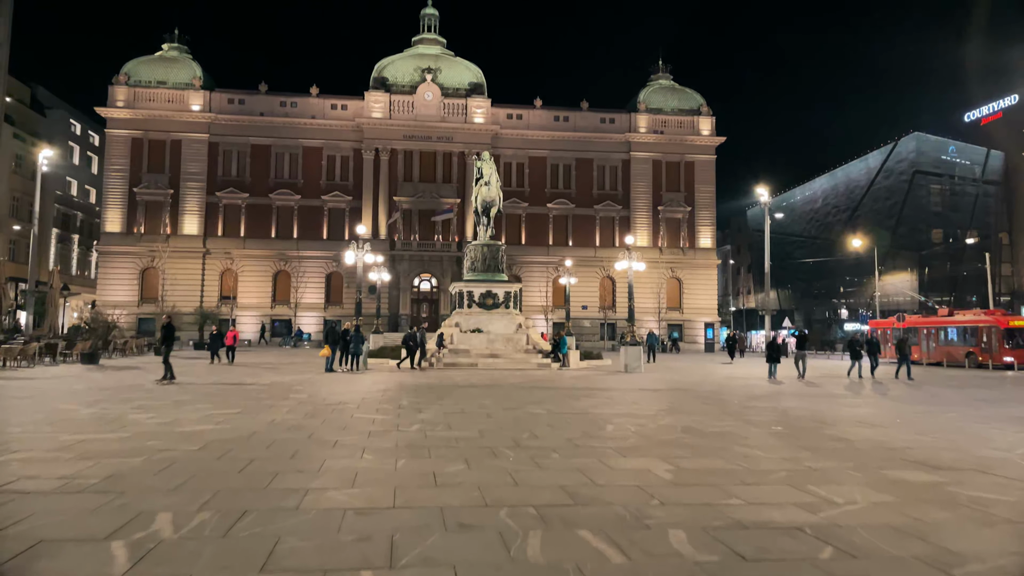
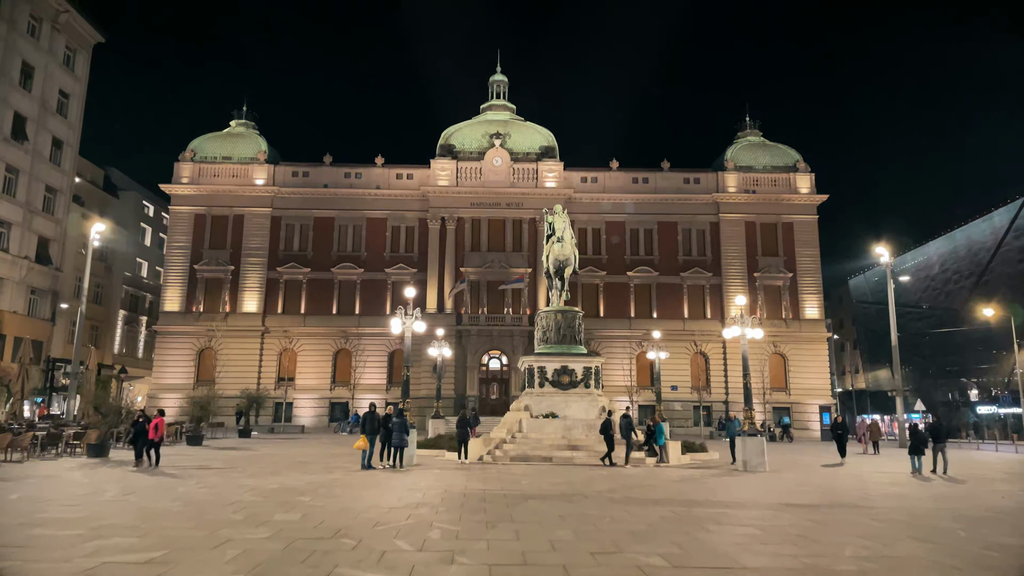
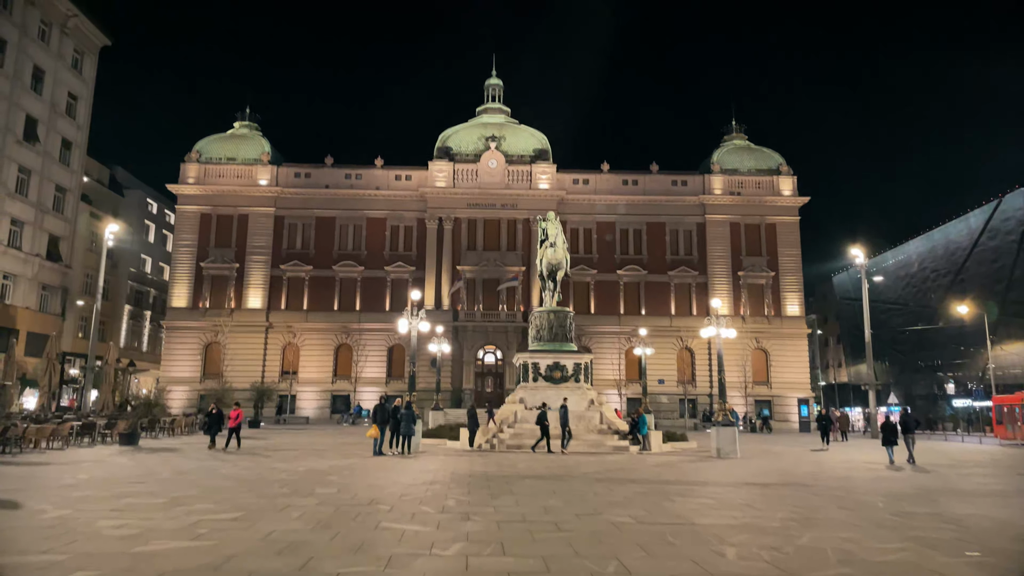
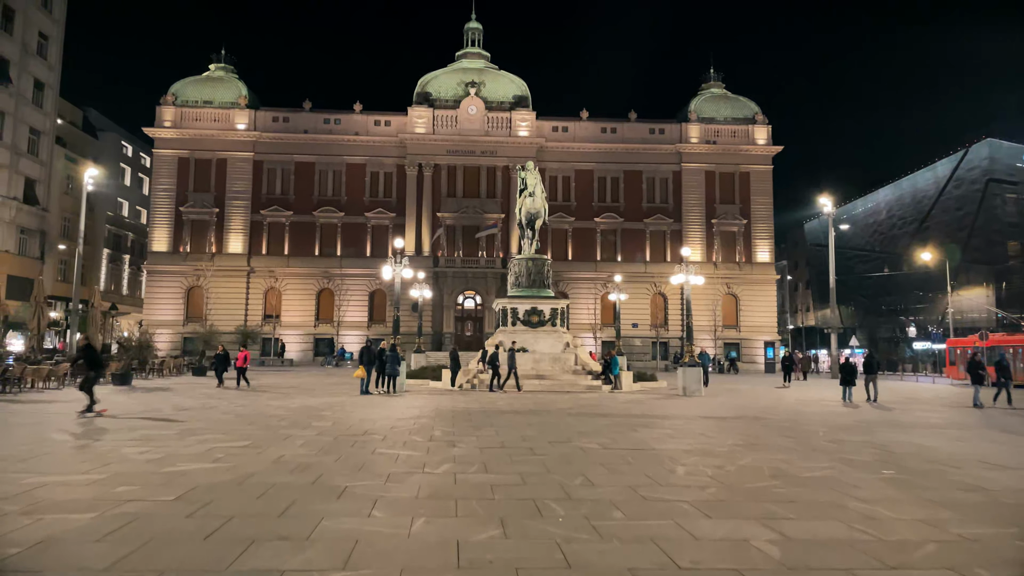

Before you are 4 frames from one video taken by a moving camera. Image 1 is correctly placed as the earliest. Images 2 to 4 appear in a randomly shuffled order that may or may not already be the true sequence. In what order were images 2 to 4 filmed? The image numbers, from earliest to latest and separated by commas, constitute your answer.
4, 3, 2
